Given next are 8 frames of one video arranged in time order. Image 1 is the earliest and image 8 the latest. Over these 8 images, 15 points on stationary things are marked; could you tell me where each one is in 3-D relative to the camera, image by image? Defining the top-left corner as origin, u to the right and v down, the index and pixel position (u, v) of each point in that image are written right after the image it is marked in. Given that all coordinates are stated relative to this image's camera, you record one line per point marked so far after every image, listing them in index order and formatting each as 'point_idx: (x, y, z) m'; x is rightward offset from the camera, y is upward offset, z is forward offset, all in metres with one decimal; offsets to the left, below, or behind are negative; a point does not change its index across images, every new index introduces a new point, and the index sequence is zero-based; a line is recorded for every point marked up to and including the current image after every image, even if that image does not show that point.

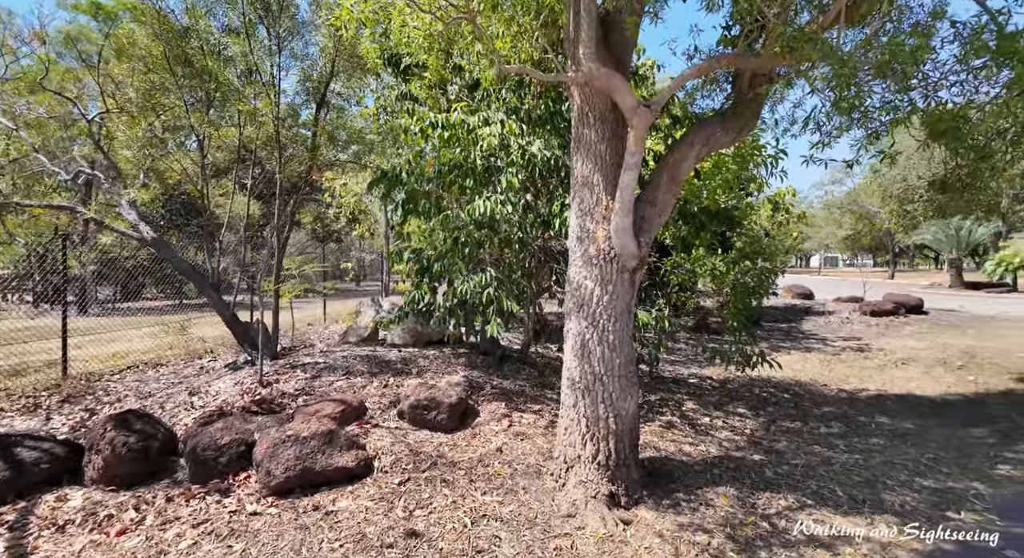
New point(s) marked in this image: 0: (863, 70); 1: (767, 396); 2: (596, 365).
0: (+2.2, +1.3, +3.2) m
1: (+3.2, -1.5, +6.3) m
2: (+0.6, -0.6, +3.6) m
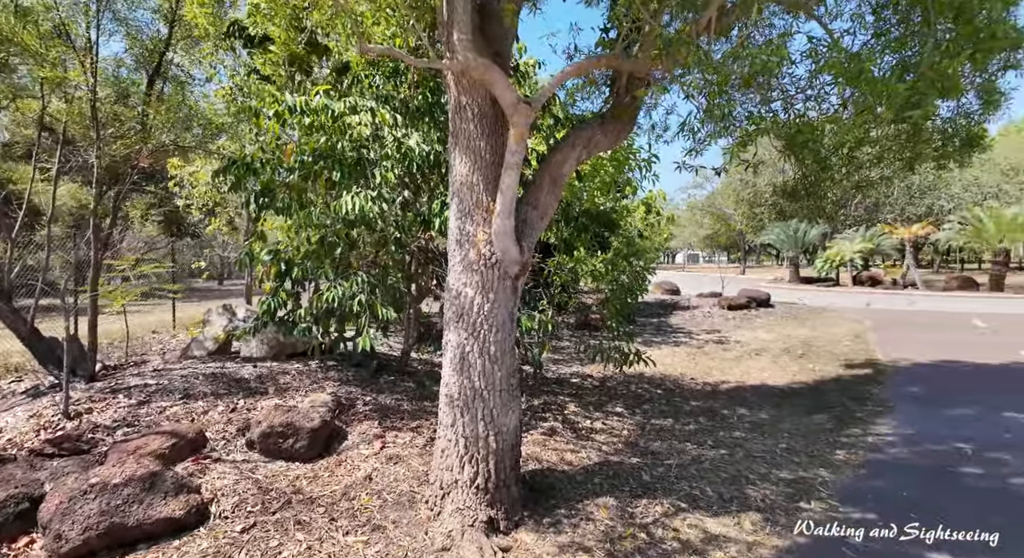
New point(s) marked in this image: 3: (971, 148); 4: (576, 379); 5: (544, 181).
0: (+1.4, +1.3, +3.2) m
1: (+1.7, -1.5, +6.5) m
2: (-0.2, -0.7, +3.4) m
3: (+4.3, +1.2, +4.7) m
4: (+0.9, -1.4, +7.0) m
5: (+0.2, +0.7, +3.8) m
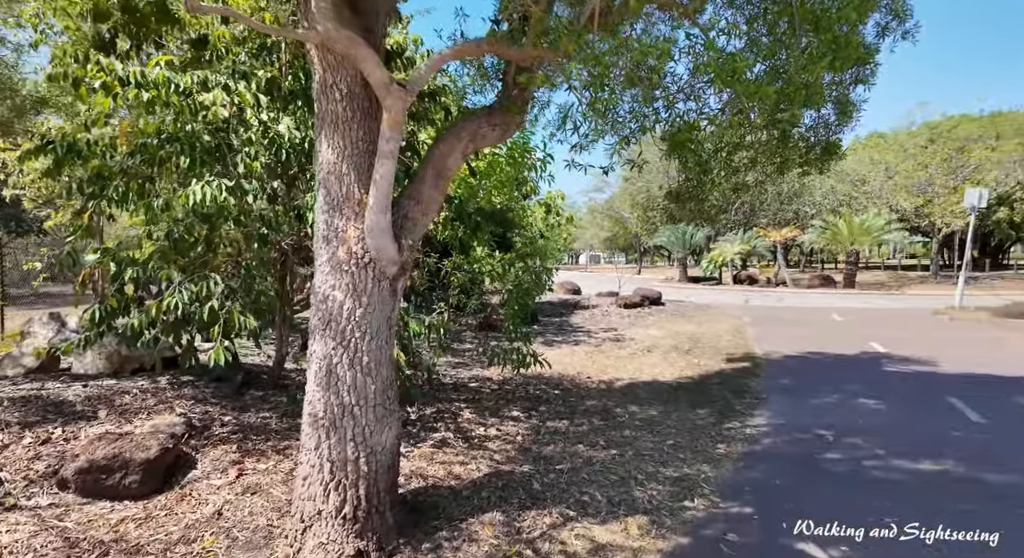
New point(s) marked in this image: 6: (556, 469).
0: (+0.6, +1.3, +3.1) m
1: (+0.3, -1.5, +6.4) m
2: (-1.0, -0.7, +3.0) m
3: (+3.2, +1.2, +5.1) m
4: (-0.5, -1.4, +6.8) m
5: (-0.6, +0.7, +3.5) m
6: (+0.4, -1.5, +4.1) m
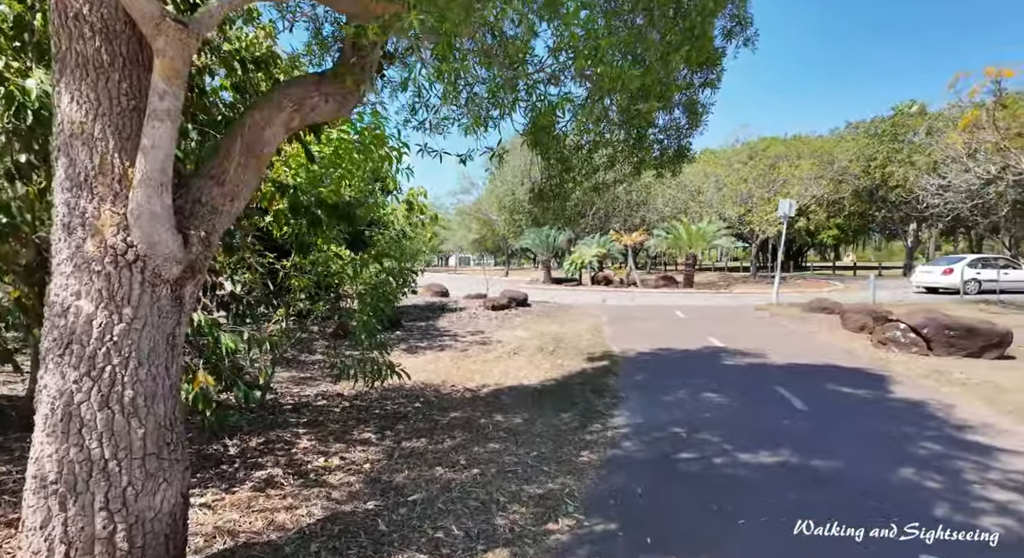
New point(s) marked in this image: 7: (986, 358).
0: (-0.2, +1.3, +2.7) m
1: (-1.3, -1.5, +5.8) m
2: (-1.8, -0.7, +2.1) m
3: (+1.7, +1.2, +5.2) m
4: (-2.3, -1.4, +5.9) m
5: (-1.5, +0.7, +2.8) m
6: (-0.7, -1.6, +3.5) m
7: (+7.8, -1.3, +8.2) m
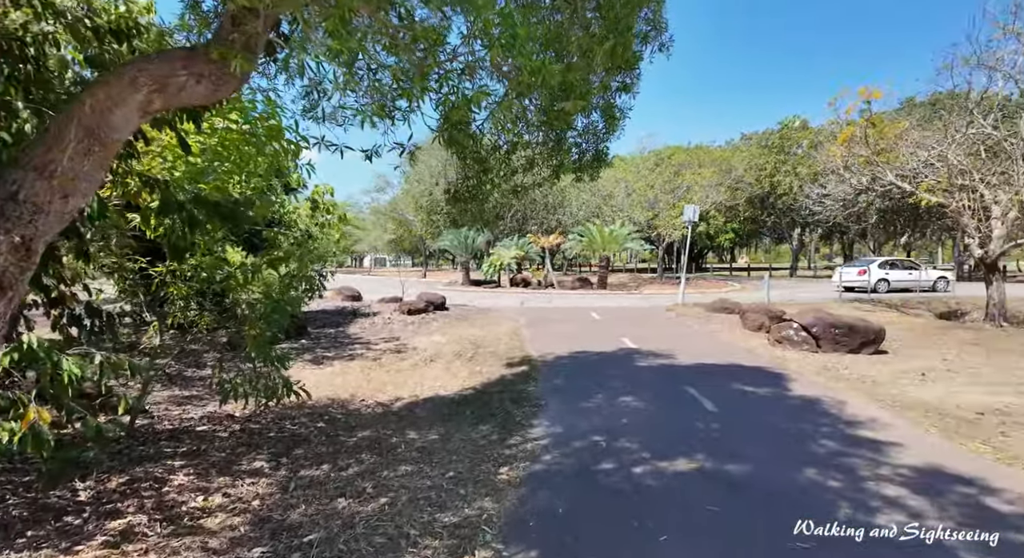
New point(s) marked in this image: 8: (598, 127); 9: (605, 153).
0: (-0.7, +1.2, +2.4) m
1: (-2.2, -1.6, +5.2) m
2: (-2.1, -0.8, +1.5) m
3: (+0.9, +1.2, +5.2) m
4: (-3.2, -1.5, +5.2) m
5: (-2.0, +0.6, +2.2) m
6: (-1.3, -1.6, +3.1) m
7: (+6.4, -1.3, +9.1) m
8: (+0.8, +1.5, +4.8) m
9: (+0.9, +1.3, +5.1) m
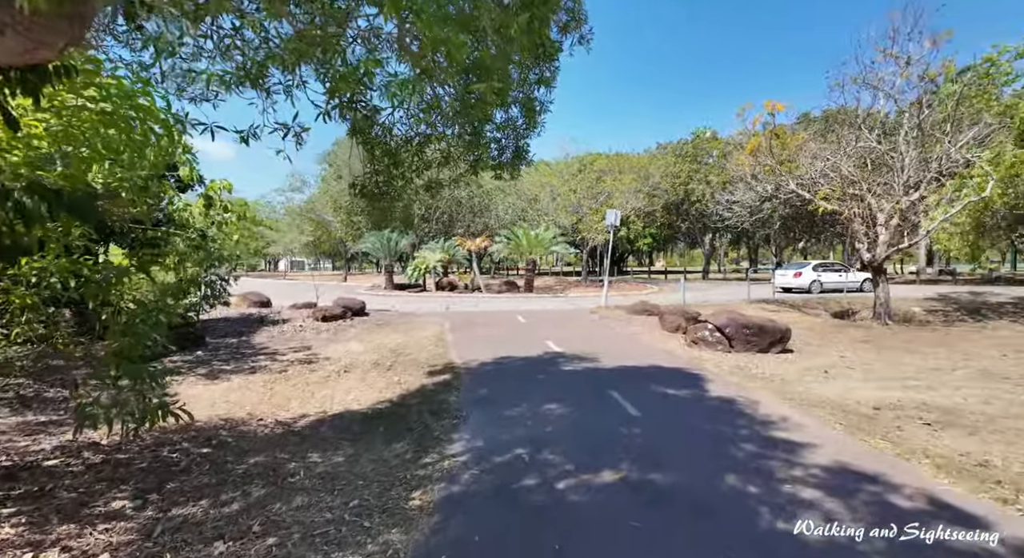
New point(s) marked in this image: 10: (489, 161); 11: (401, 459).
0: (-1.1, +1.2, +1.9) m
1: (-3.0, -1.6, +4.5) m
2: (-2.3, -0.8, +0.9) m
3: (0.0, +1.1, +4.9) m
4: (-4.0, -1.6, +4.4) m
5: (-2.3, +0.6, +1.6) m
6: (-1.8, -1.7, +2.5) m
7: (+4.9, -1.4, +9.6) m
8: (+0.1, +1.4, +4.6) m
9: (+0.1, +1.2, +4.9) m
10: (-0.2, +1.1, +4.7) m
11: (-1.0, -1.6, +4.5) m
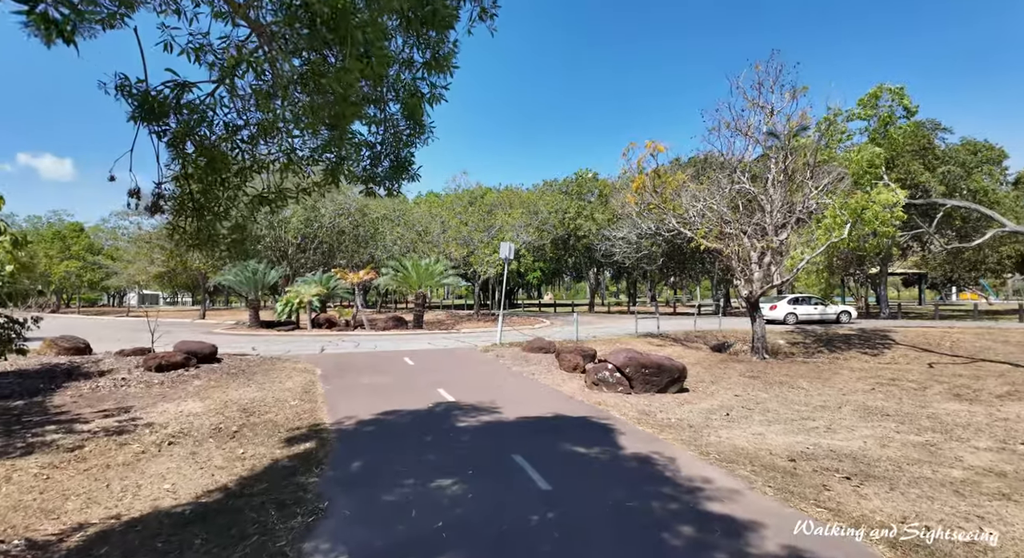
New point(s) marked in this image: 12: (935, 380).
0: (-1.3, +1.0, +0.7) m
1: (-3.7, -1.9, +2.6) m
2: (-2.3, -0.9, -0.7) m
3: (-0.9, +0.8, +3.8) m
4: (-4.6, -1.9, +2.3) m
5: (-2.5, +0.5, 0.0) m
6: (-2.1, -1.8, +0.9) m
7: (+2.9, -2.1, +9.3) m
8: (-0.8, +1.1, +3.5) m
9: (-0.8, +0.9, +3.8) m
10: (-1.1, +0.7, +3.5) m
11: (-1.8, -2.0, +3.1) m
12: (+9.0, -2.2, +10.7) m
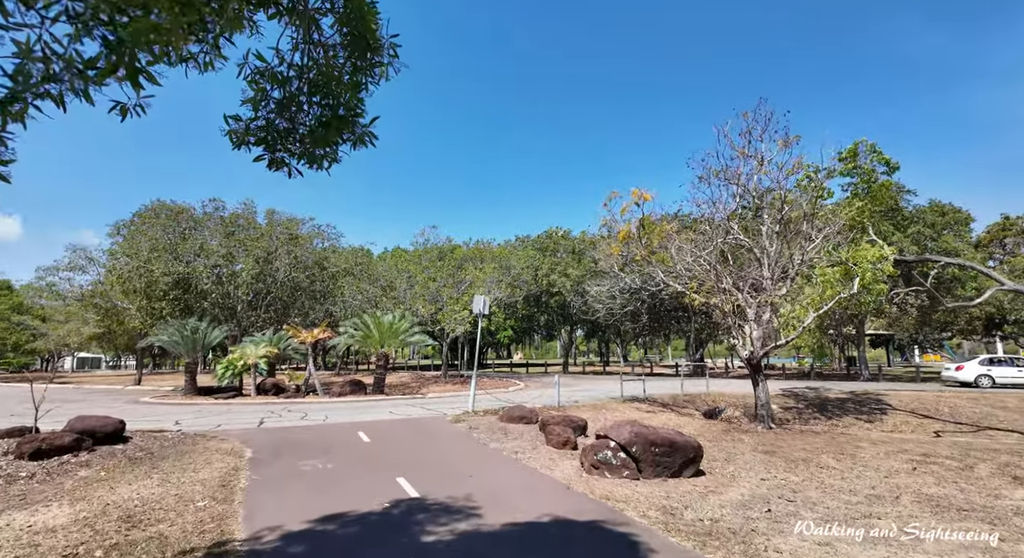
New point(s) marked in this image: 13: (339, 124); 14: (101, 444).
0: (-1.1, +1.1, -0.9) m
1: (-3.6, -2.0, +0.5) m
2: (-2.0, -0.6, -2.5) m
3: (-0.8, +0.5, +2.3) m
4: (-4.5, -1.9, +0.2) m
5: (-2.2, +0.7, -1.6) m
6: (-1.9, -1.7, -1.0) m
7: (+2.6, -3.0, +7.6) m
8: (-0.7, +0.9, +2.0) m
9: (-0.7, +0.6, +2.3) m
10: (-1.0, +0.5, +2.0) m
11: (-1.7, -2.1, +1.1) m
12: (+8.6, -3.3, +9.4) m
13: (-0.7, +0.6, +2.3) m
14: (-7.7, -3.1, +9.5) m
